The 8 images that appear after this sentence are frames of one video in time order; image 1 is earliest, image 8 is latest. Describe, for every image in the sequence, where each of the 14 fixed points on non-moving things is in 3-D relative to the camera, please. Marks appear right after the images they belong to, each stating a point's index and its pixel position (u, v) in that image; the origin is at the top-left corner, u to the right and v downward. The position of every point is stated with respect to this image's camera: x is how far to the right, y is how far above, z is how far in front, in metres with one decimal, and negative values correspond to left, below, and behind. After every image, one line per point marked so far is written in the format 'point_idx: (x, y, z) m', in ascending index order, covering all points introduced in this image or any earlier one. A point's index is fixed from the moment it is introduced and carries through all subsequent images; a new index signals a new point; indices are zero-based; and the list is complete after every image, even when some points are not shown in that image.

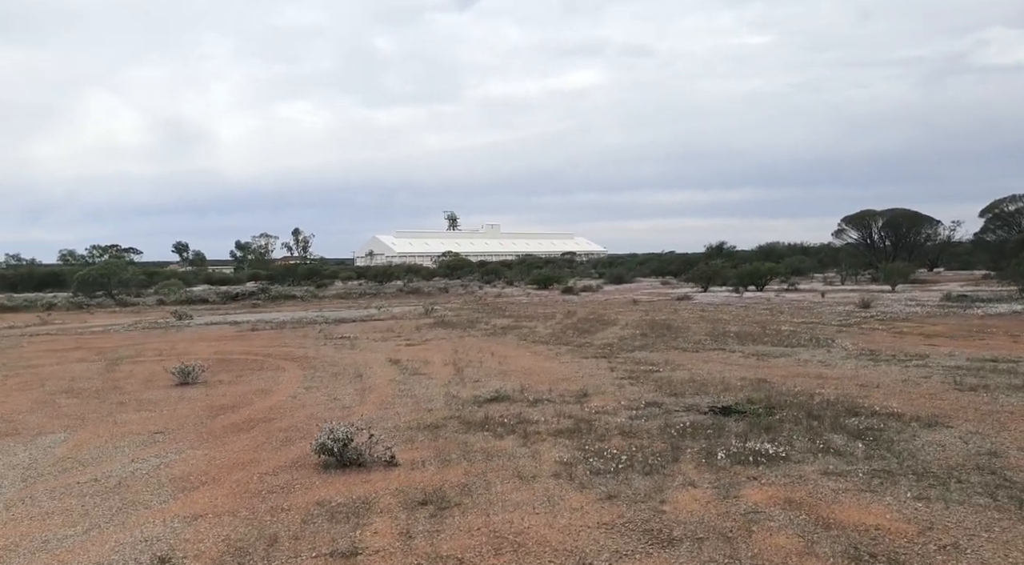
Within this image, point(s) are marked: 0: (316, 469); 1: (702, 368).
0: (-2.2, -2.1, +9.0) m
1: (+4.2, -1.9, +18.3) m
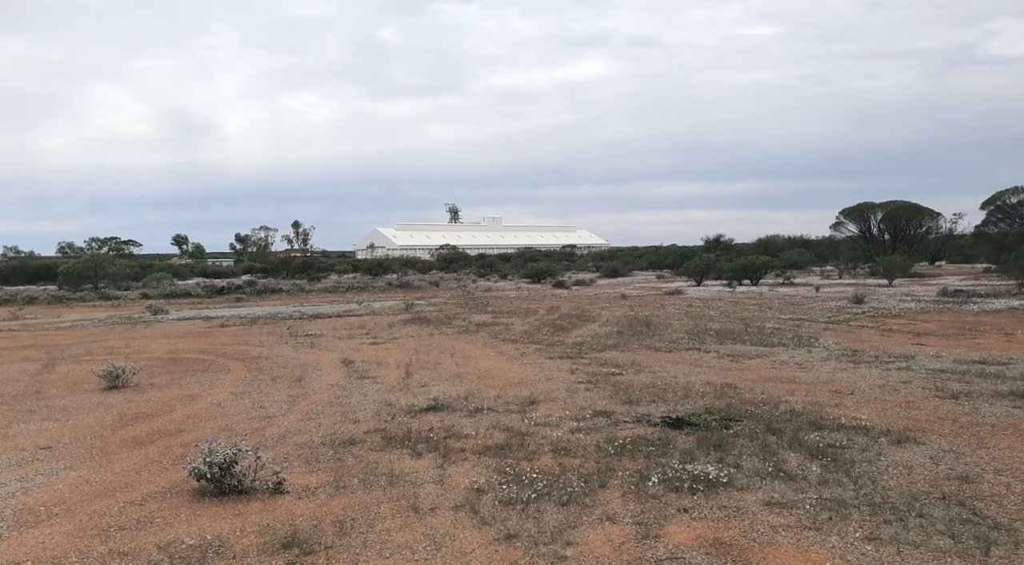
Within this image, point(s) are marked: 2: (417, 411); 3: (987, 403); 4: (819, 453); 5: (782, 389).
0: (-3.1, -2.1, +7.9) m
1: (+3.3, -1.9, +17.1) m
2: (-1.5, -2.0, +12.4) m
3: (+7.5, -1.9, +12.9) m
4: (+3.6, -2.0, +9.6) m
5: (+4.9, -1.9, +14.8) m
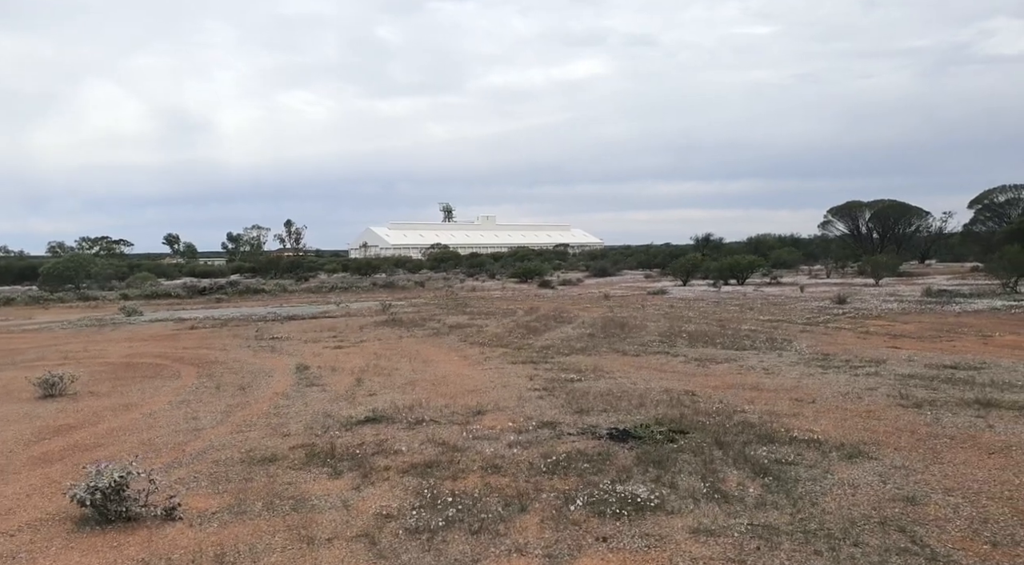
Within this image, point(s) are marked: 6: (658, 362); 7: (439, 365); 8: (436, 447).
0: (-3.9, -2.2, +7.3) m
1: (+2.4, -2.0, +16.6) m
2: (-2.3, -2.1, +11.8) m
3: (+6.6, -2.0, +12.4) m
4: (+2.8, -2.1, +9.0) m
5: (+4.0, -2.0, +14.2) m
6: (+3.5, -1.9, +19.6) m
7: (-1.8, -2.0, +19.6) m
8: (-1.0, -2.1, +10.3) m
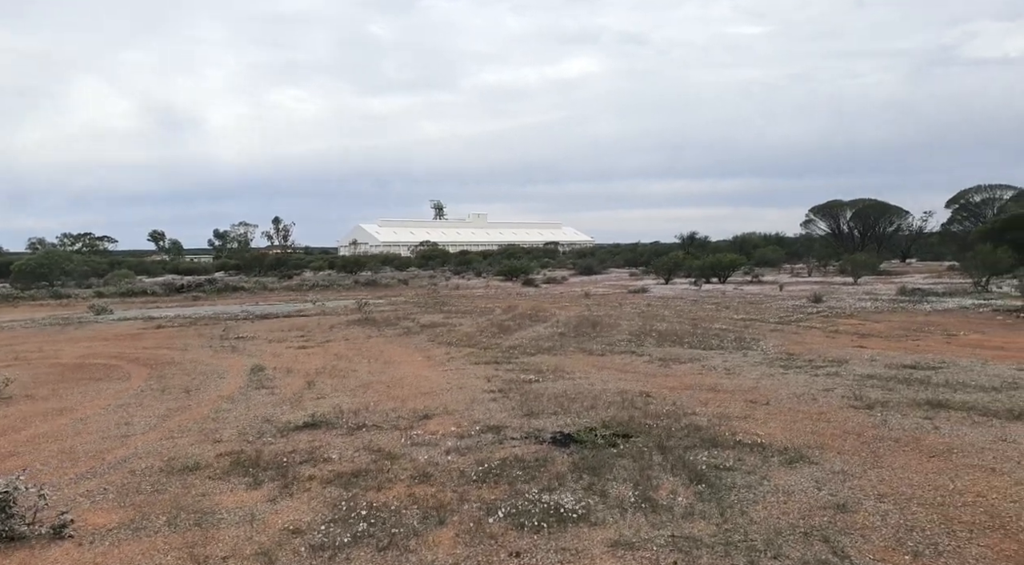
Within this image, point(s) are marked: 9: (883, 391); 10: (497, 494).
0: (-4.7, -2.2, +6.9) m
1: (+1.5, -1.9, +16.3) m
2: (-3.1, -2.1, +11.4) m
3: (+5.8, -2.0, +12.2) m
4: (+2.0, -2.1, +8.8) m
5: (+3.2, -2.0, +14.0) m
6: (+2.6, -1.9, +19.3) m
7: (-2.7, -2.0, +19.3) m
8: (-1.7, -2.1, +10.0) m
9: (+6.6, -1.9, +14.4) m
10: (-0.2, -2.1, +8.3) m
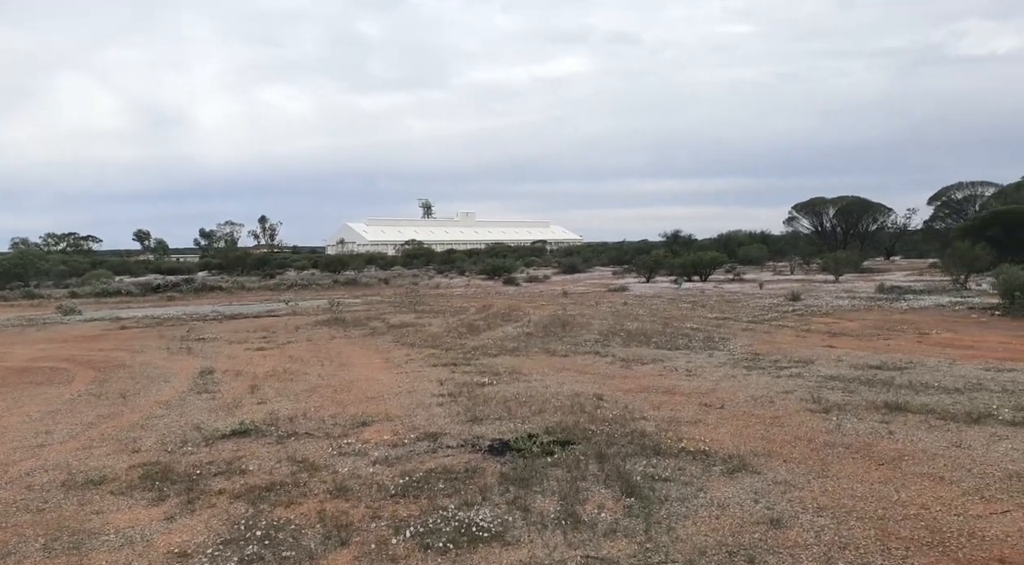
0: (-5.4, -2.2, +6.3) m
1: (+0.6, -1.9, +15.8) m
2: (-4.0, -2.1, +10.9) m
3: (+5.0, -2.0, +11.7) m
4: (+1.2, -2.1, +8.3) m
5: (+2.3, -2.0, +13.5) m
6: (+1.6, -1.9, +18.8) m
7: (-3.7, -2.0, +18.7) m
8: (-2.6, -2.1, +9.5) m
9: (+5.7, -1.9, +14.0) m
10: (-1.0, -2.2, +7.7) m
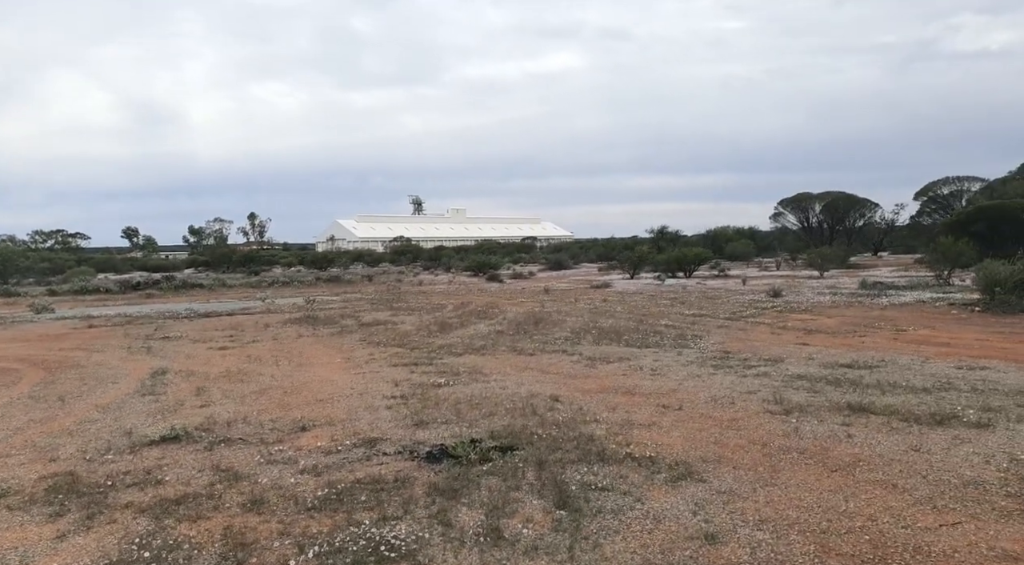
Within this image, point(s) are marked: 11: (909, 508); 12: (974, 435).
0: (-6.1, -2.2, +5.7) m
1: (-0.2, -1.9, +15.3) m
2: (-4.7, -2.1, +10.3) m
3: (+4.2, -1.9, +11.3) m
4: (+0.5, -2.1, +7.8) m
5: (+1.5, -1.9, +13.0) m
6: (+0.8, -1.8, +18.4) m
7: (-4.5, -1.9, +18.2) m
8: (-3.3, -2.1, +8.9) m
9: (+4.9, -1.8, +13.6) m
10: (-1.6, -2.1, +7.2) m
11: (+3.6, -2.1, +7.5) m
12: (+5.9, -1.9, +10.4) m
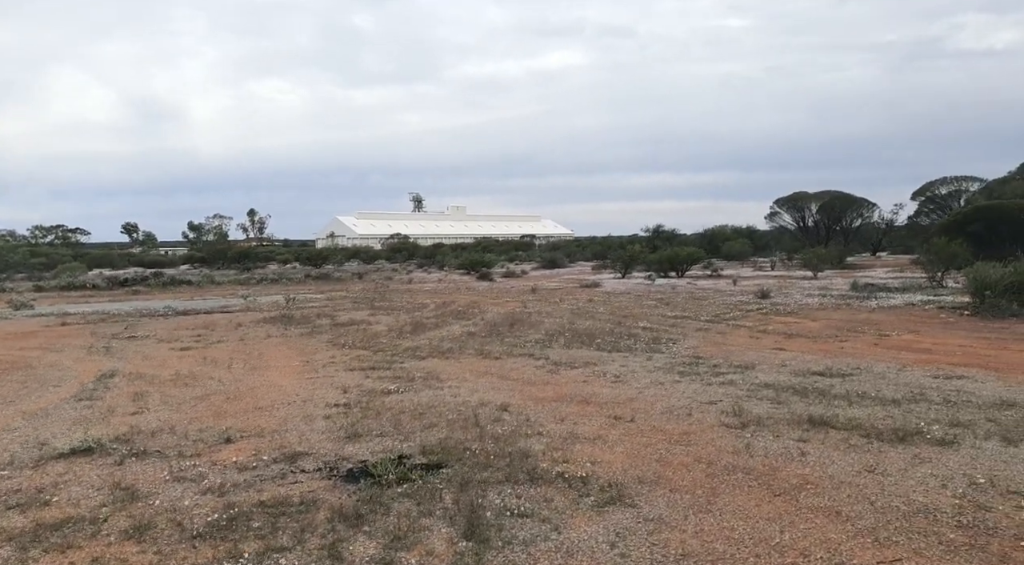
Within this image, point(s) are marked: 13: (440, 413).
0: (-6.9, -2.2, +5.1) m
1: (-1.0, -1.9, +14.7) m
2: (-5.5, -2.1, +9.7) m
3: (+3.4, -2.0, +10.7) m
4: (-0.3, -2.1, +7.1) m
5: (+0.7, -2.0, +12.4) m
6: (0.0, -1.8, +17.7) m
7: (-5.3, -1.9, +17.5) m
8: (-4.1, -2.1, +8.3) m
9: (+4.1, -1.9, +12.9) m
10: (-2.5, -2.2, +6.6) m
11: (+2.8, -2.2, +6.8) m
12: (+5.1, -2.0, +9.7) m
13: (-1.1, -2.0, +12.4) m
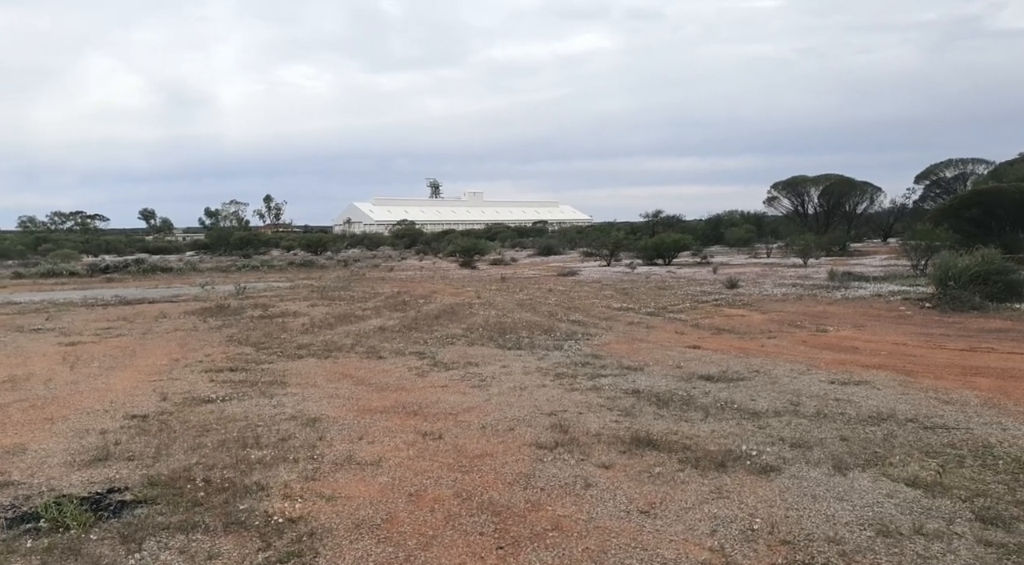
0: (-9.7, -2.3, +3.8) m
1: (-3.6, -1.9, +13.3) m
2: (-8.2, -2.1, +8.4) m
3: (+0.7, -2.0, +9.2) m
4: (-3.1, -2.2, +5.7) m
5: (-1.9, -2.0, +11.0) m
6: (-2.6, -1.7, +16.3) m
7: (-7.9, -1.8, +16.2) m
8: (-6.8, -2.2, +6.9) m
9: (+1.4, -1.9, +11.4) m
10: (-5.2, -2.3, +5.2) m
11: (+0.1, -2.2, +5.4) m
12: (+2.3, -2.1, +8.2) m
13: (-3.8, -2.0, +11.1) m
